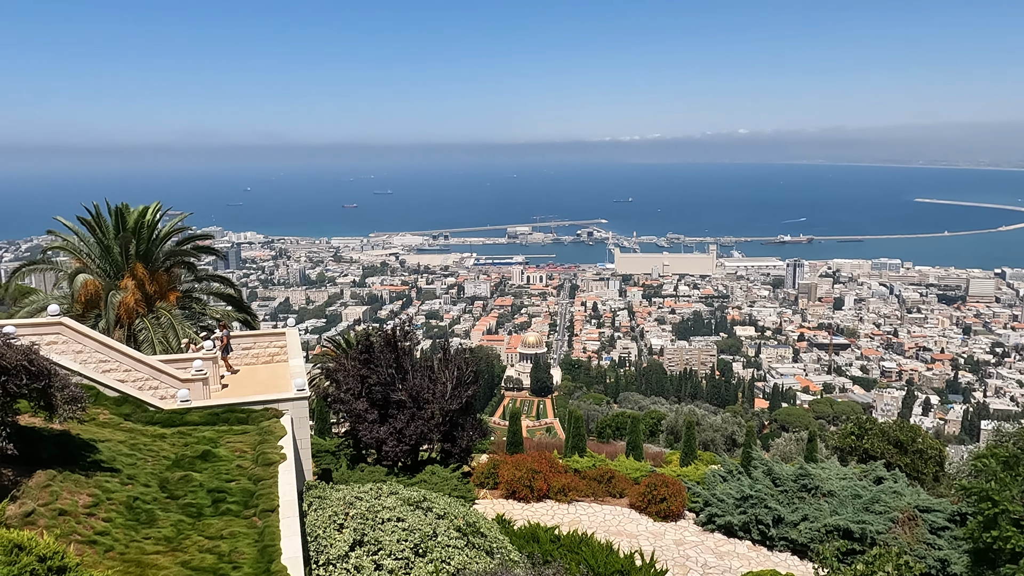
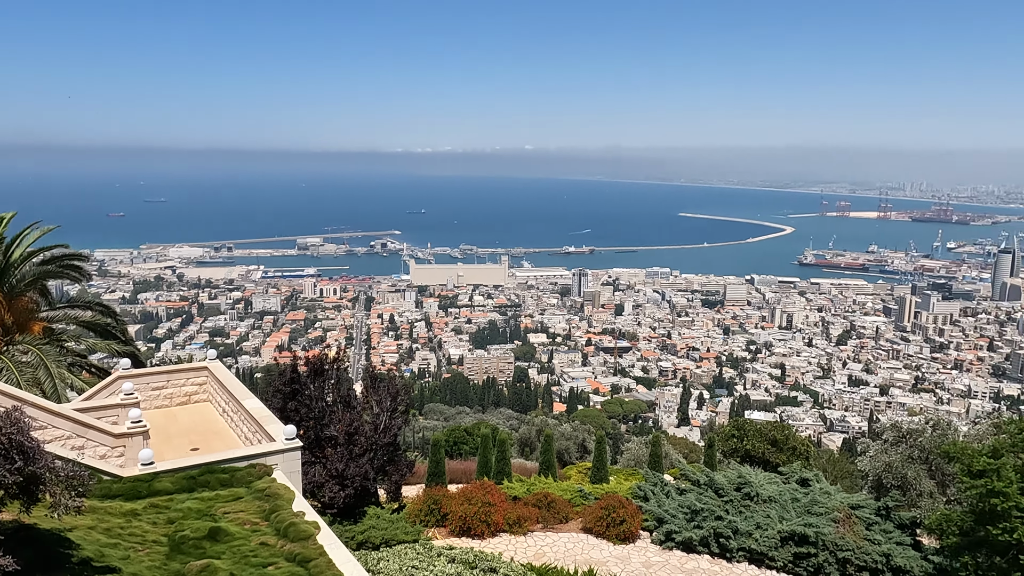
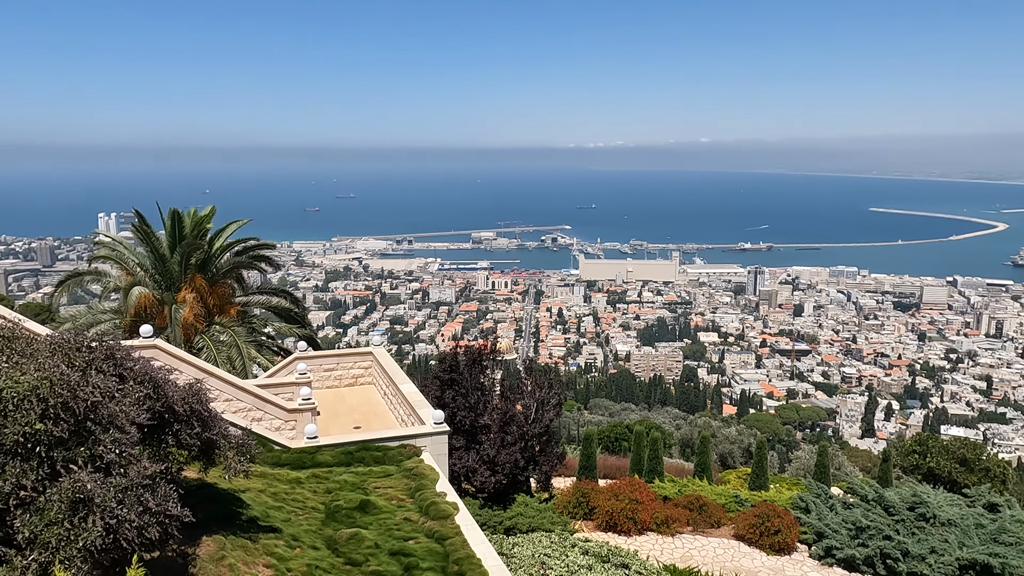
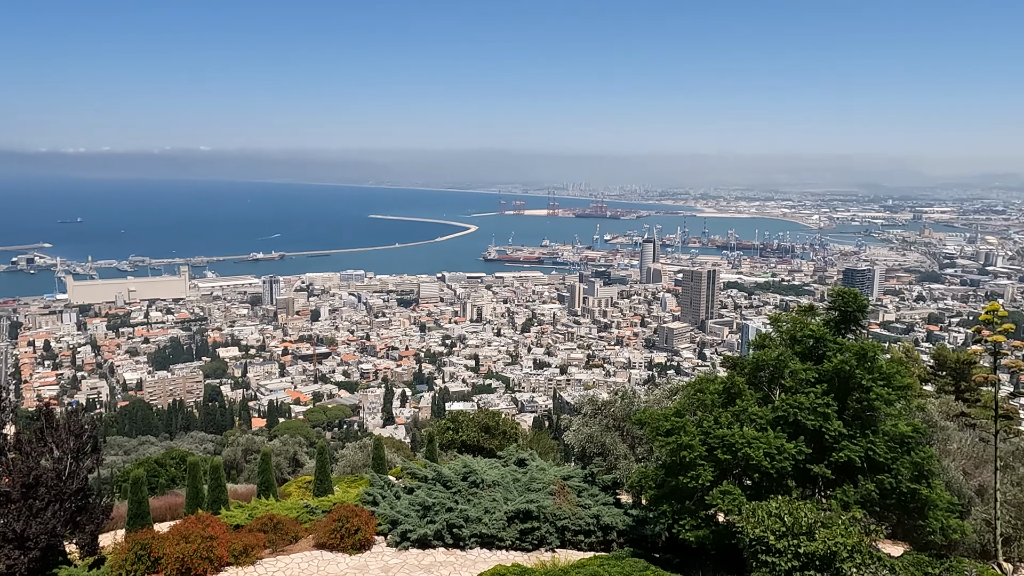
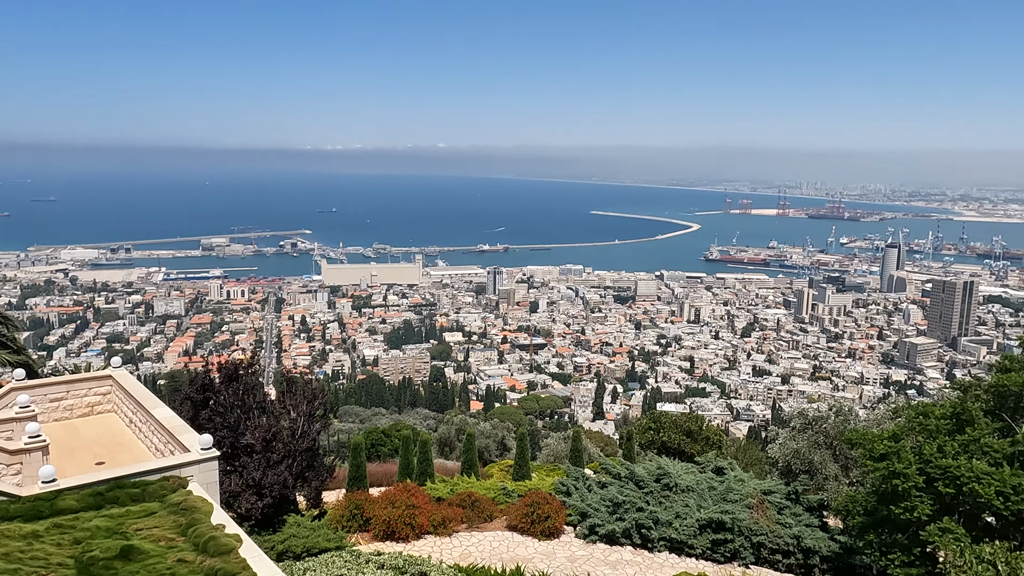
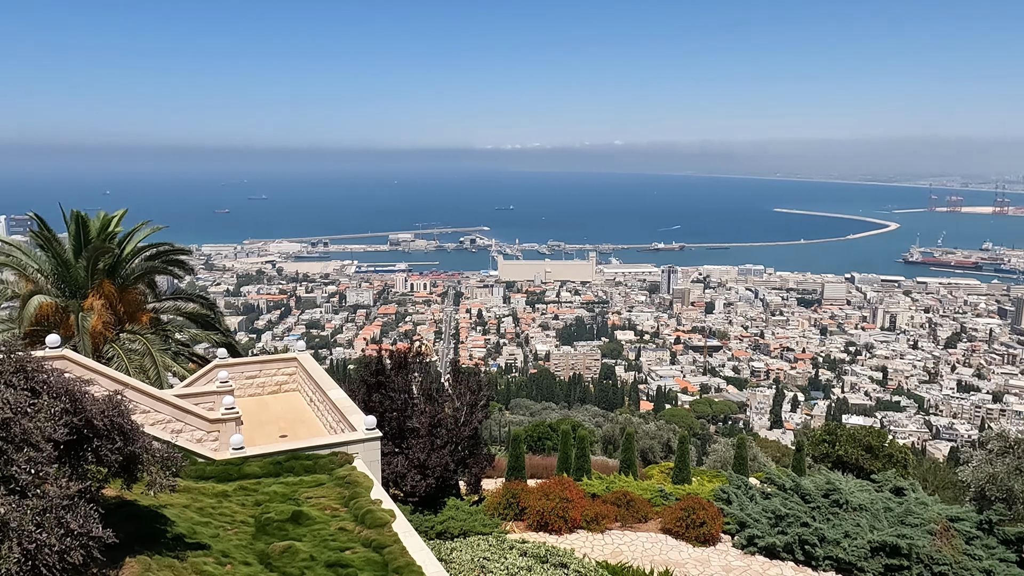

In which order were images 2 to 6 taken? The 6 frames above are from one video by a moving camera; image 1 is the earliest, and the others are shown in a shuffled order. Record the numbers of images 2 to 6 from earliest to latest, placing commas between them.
3, 6, 2, 5, 4
